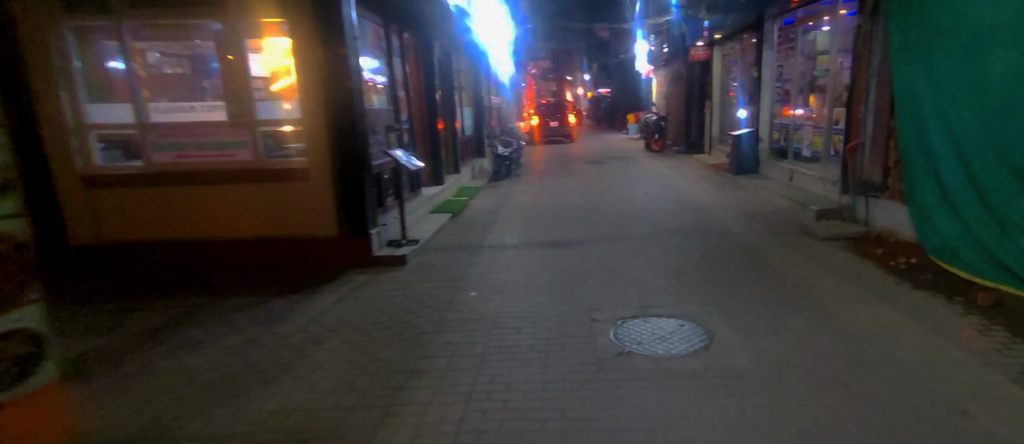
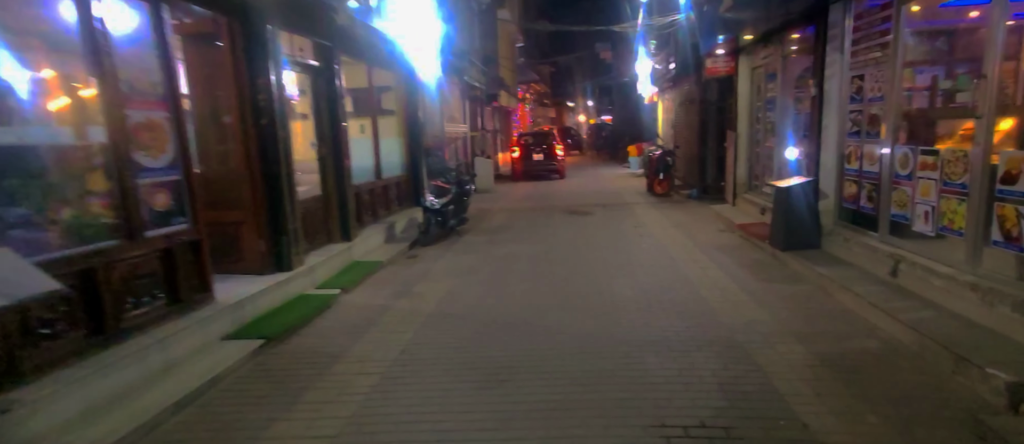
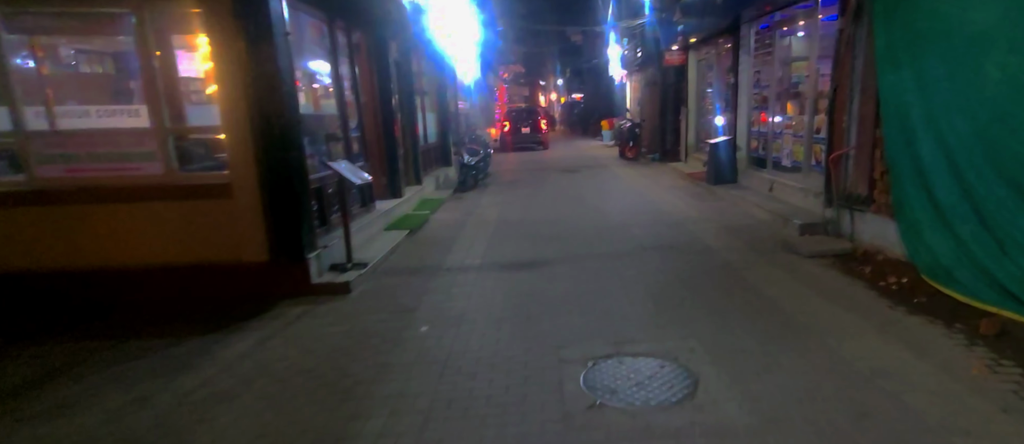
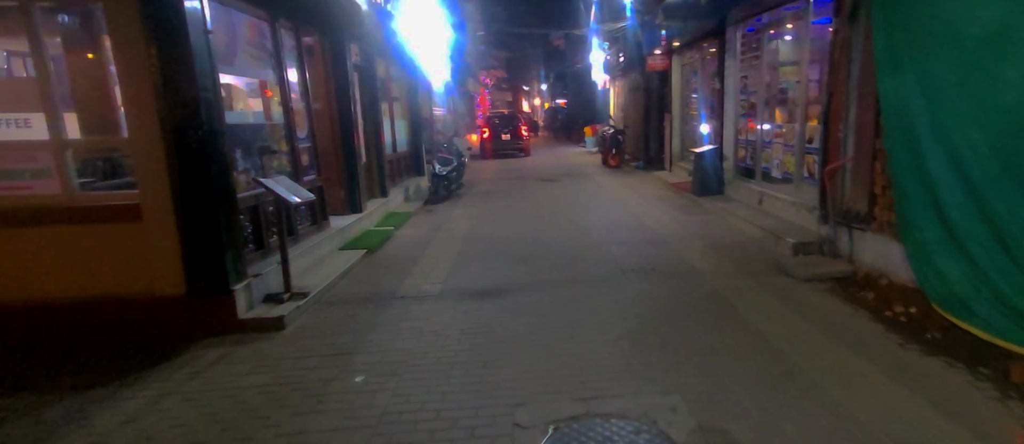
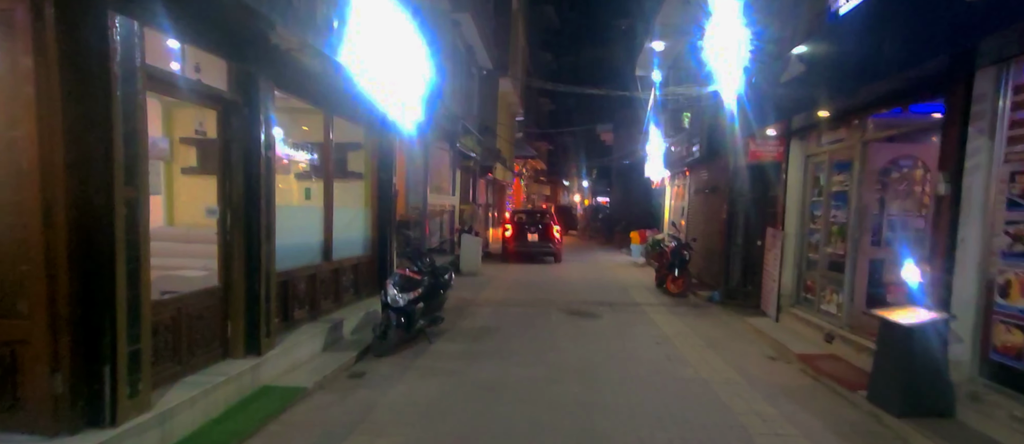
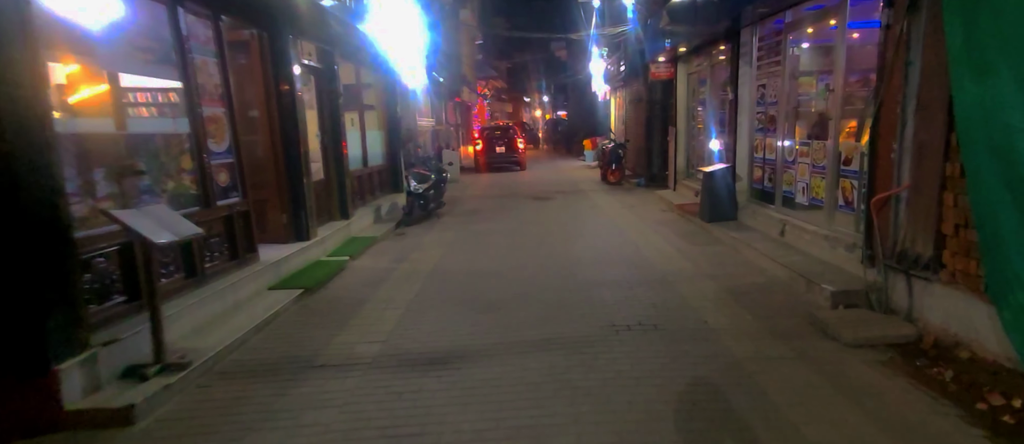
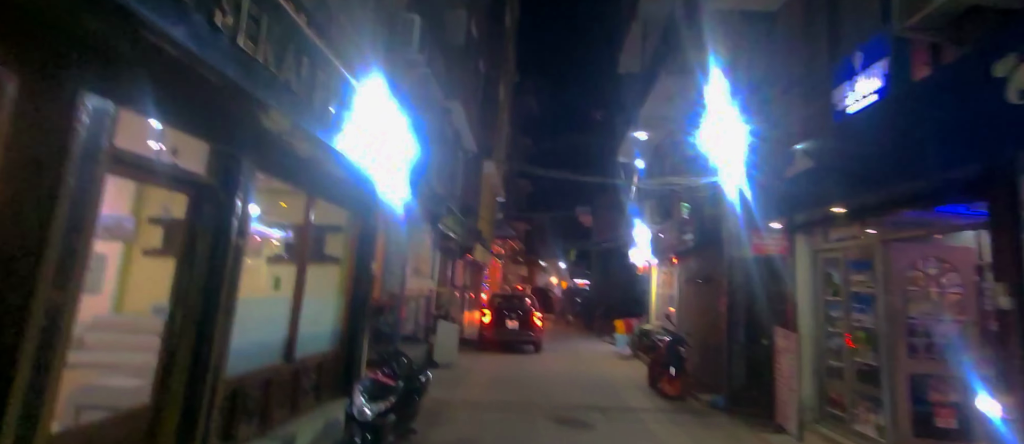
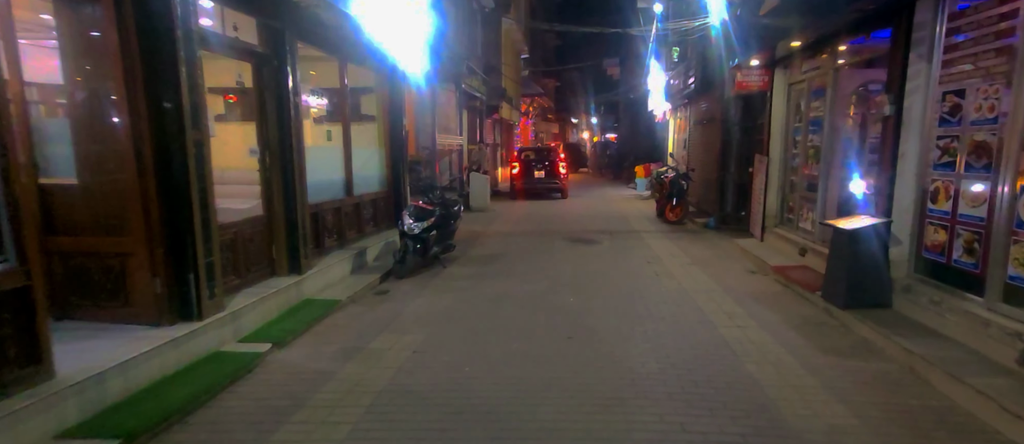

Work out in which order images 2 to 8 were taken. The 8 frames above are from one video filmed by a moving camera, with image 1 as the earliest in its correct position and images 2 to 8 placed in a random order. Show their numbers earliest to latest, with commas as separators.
3, 4, 6, 2, 8, 5, 7
